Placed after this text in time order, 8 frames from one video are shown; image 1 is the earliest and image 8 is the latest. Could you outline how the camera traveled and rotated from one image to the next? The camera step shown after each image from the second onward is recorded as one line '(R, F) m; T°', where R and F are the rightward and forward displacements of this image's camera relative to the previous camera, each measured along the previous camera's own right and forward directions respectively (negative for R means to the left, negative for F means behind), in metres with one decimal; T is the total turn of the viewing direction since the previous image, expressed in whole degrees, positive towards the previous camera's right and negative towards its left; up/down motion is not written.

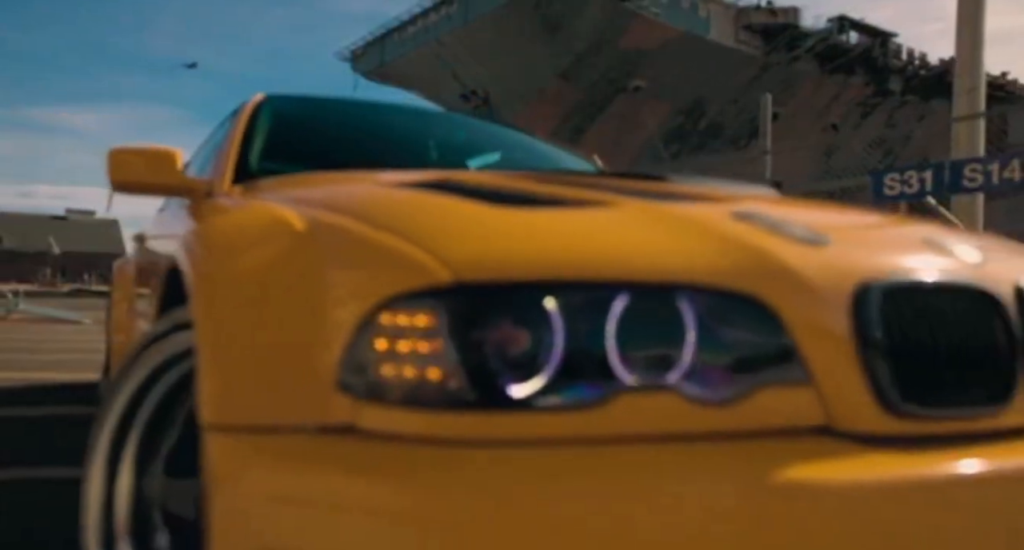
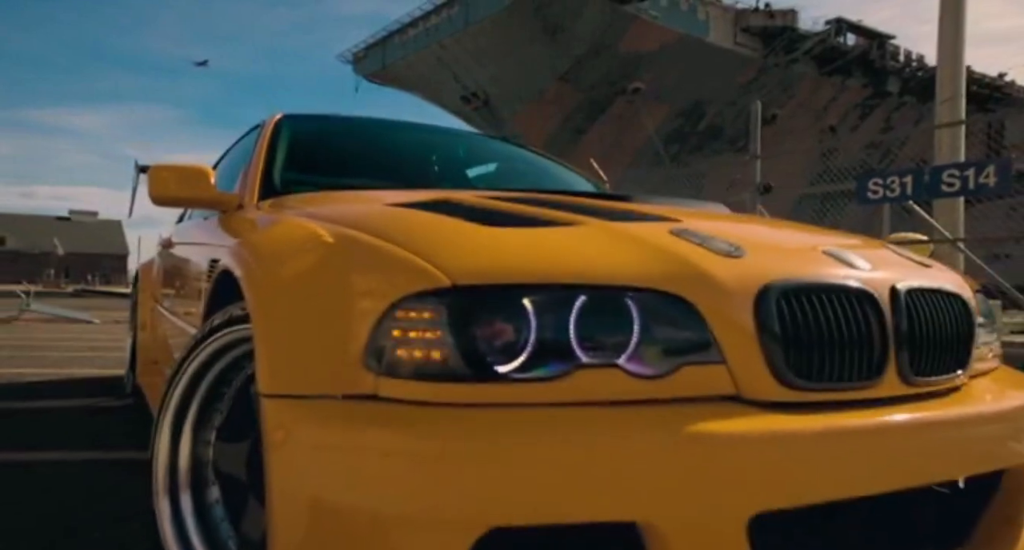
(0.0, -0.3) m; 0°
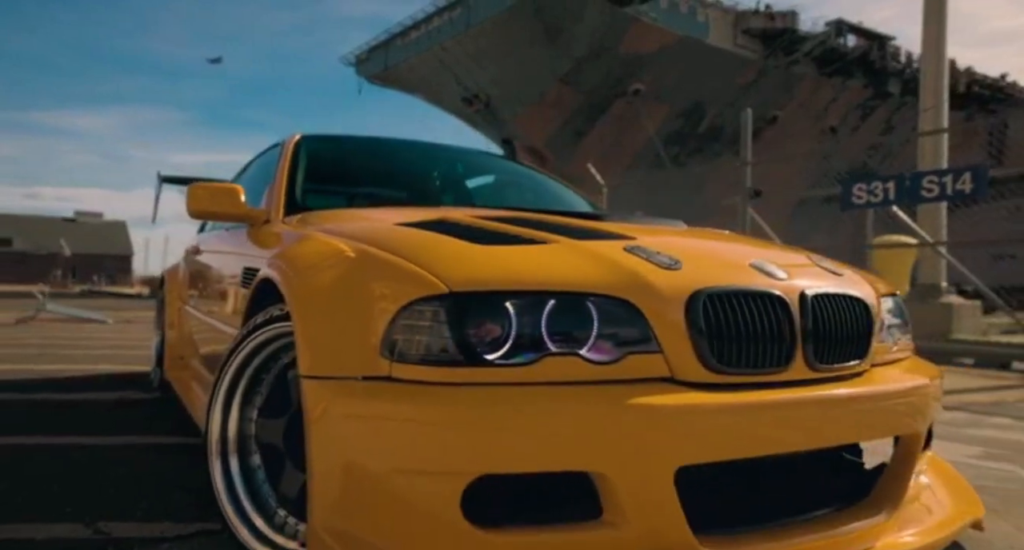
(0.0, -0.3) m; 0°
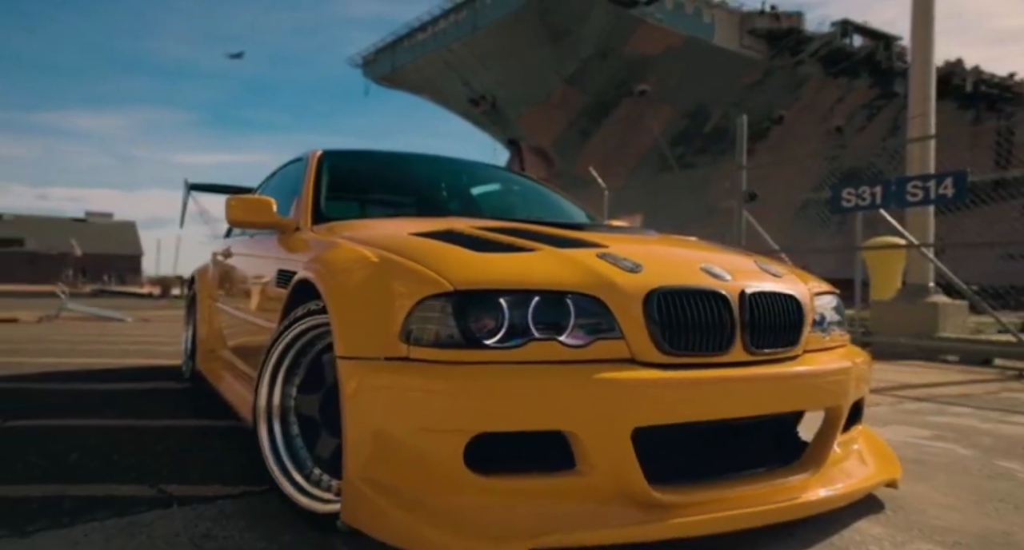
(0.0, -0.3) m; -1°
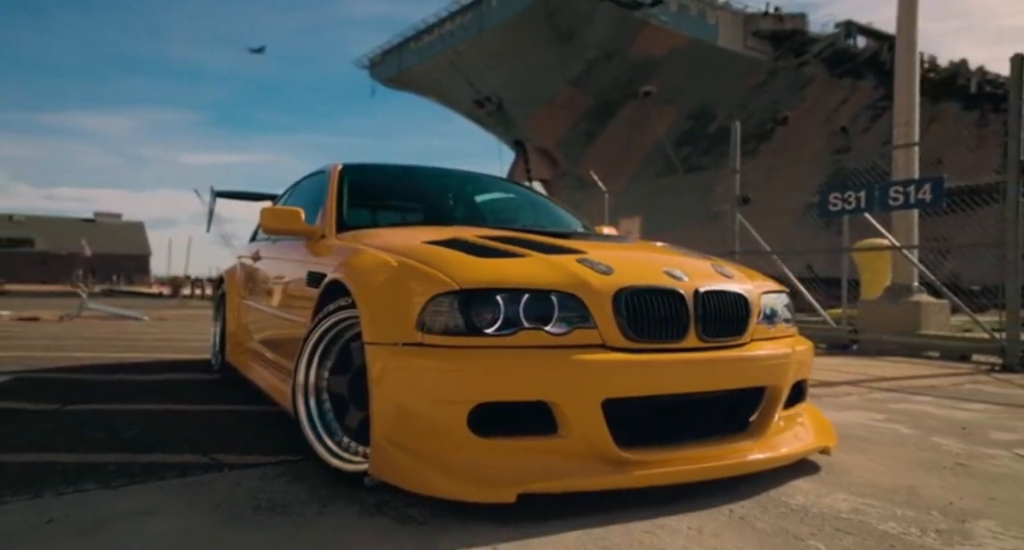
(0.0, -0.4) m; 0°
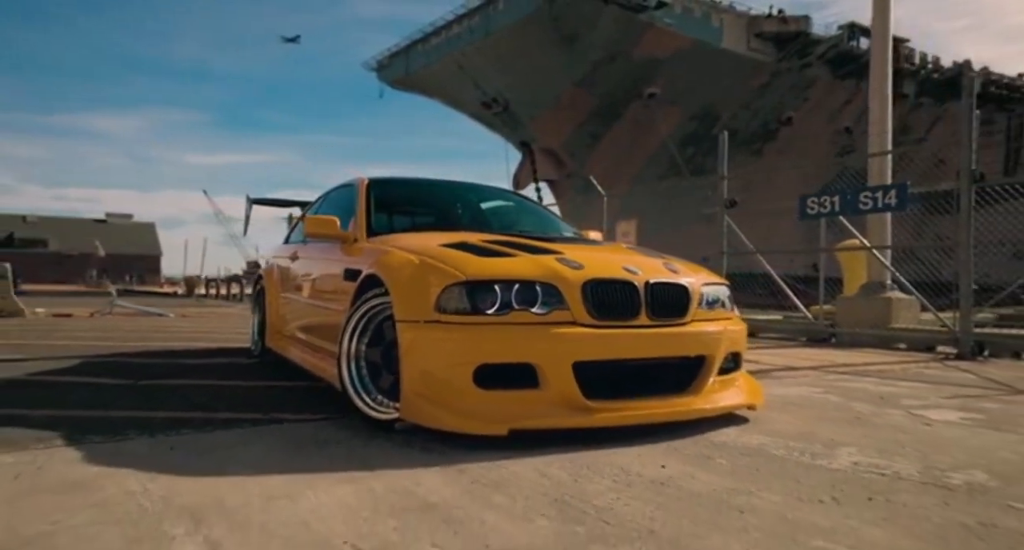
(+0.1, -0.7) m; -1°
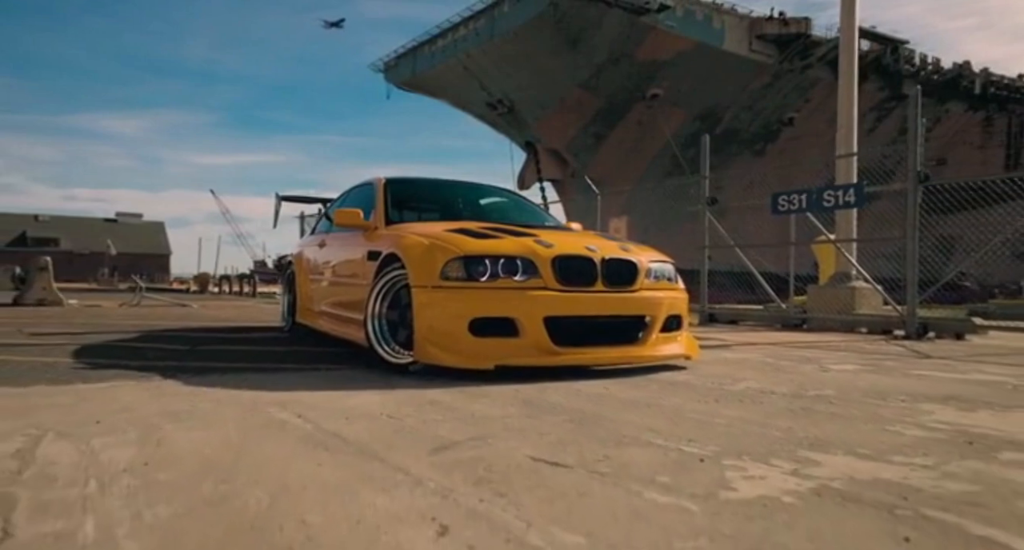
(+0.1, -0.9) m; -1°
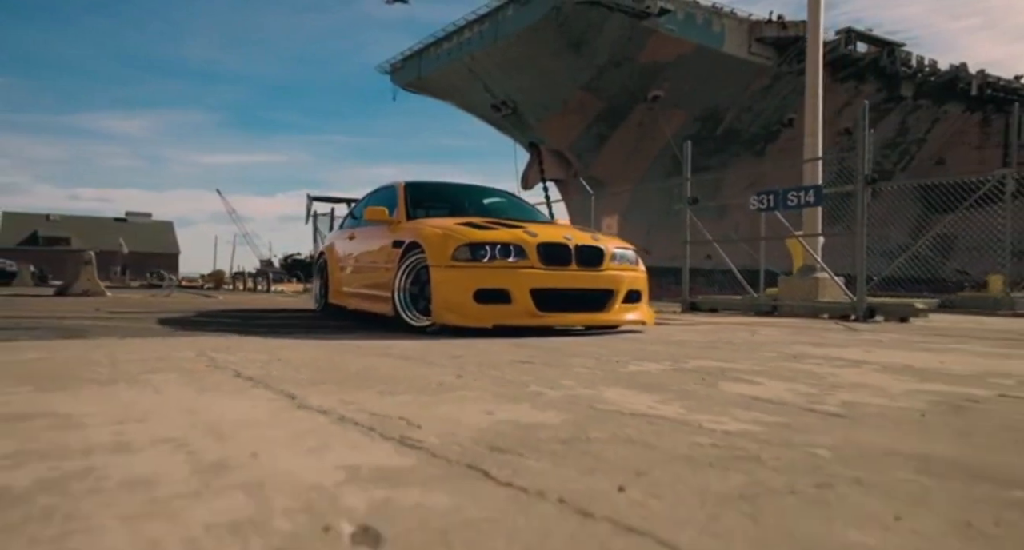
(+0.1, -1.1) m; 0°
